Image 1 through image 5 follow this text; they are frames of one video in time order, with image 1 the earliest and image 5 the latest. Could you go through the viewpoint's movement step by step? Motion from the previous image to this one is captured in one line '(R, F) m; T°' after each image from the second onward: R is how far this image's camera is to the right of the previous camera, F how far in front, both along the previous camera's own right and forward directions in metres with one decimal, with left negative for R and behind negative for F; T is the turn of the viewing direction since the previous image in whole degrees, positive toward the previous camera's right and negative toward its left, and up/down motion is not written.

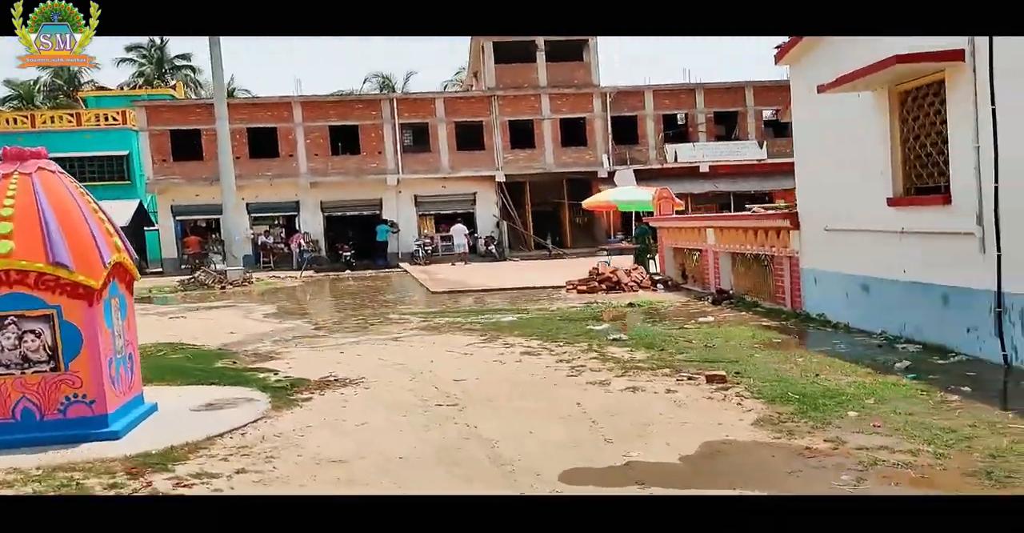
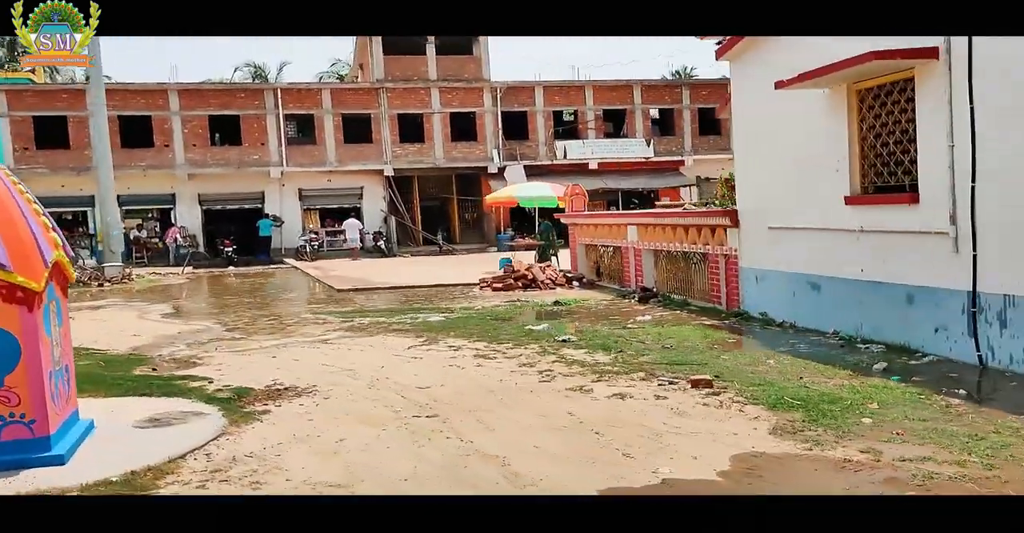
(-0.8, +0.5) m; +8°
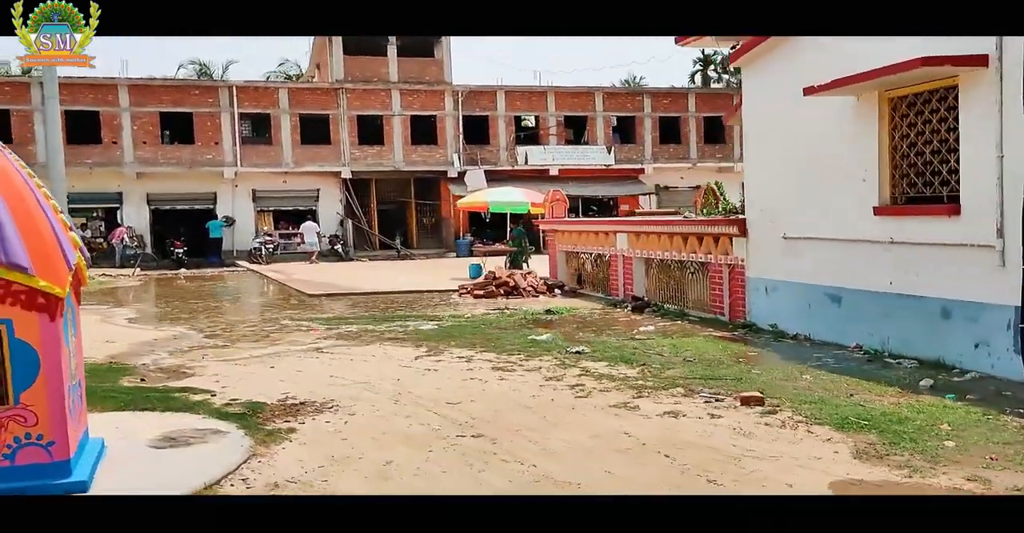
(-0.7, +0.4) m; +3°
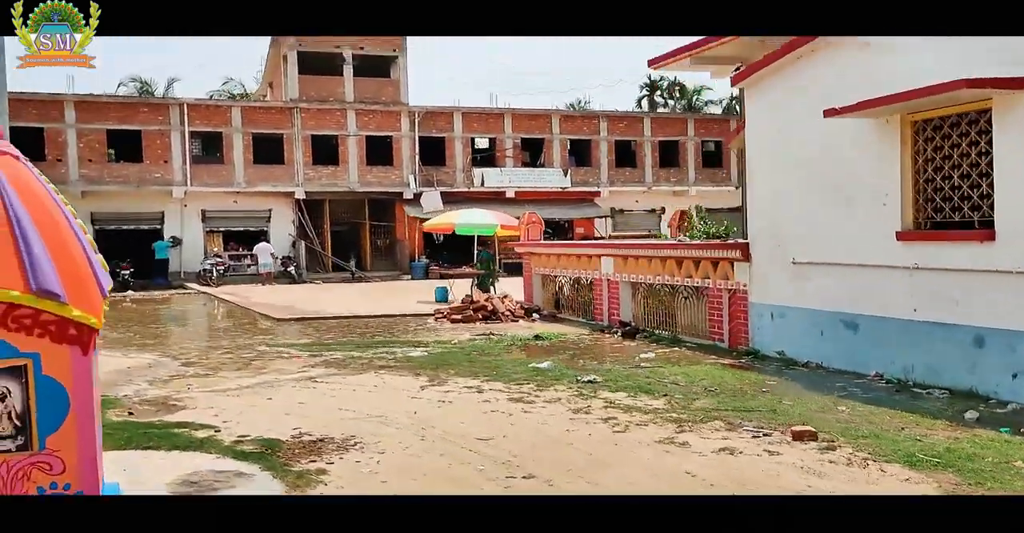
(-0.7, +0.4) m; +3°
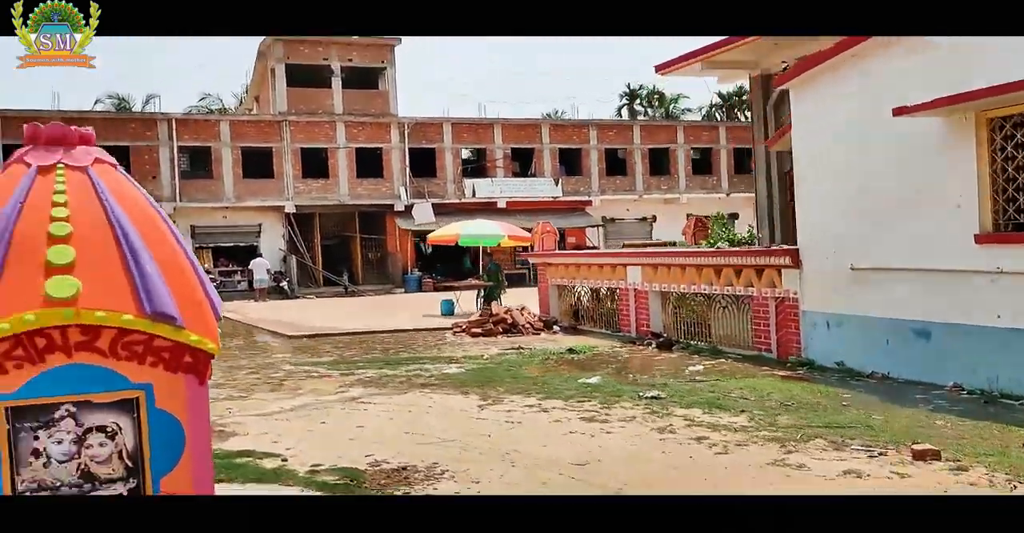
(-0.8, +0.4) m; +1°
